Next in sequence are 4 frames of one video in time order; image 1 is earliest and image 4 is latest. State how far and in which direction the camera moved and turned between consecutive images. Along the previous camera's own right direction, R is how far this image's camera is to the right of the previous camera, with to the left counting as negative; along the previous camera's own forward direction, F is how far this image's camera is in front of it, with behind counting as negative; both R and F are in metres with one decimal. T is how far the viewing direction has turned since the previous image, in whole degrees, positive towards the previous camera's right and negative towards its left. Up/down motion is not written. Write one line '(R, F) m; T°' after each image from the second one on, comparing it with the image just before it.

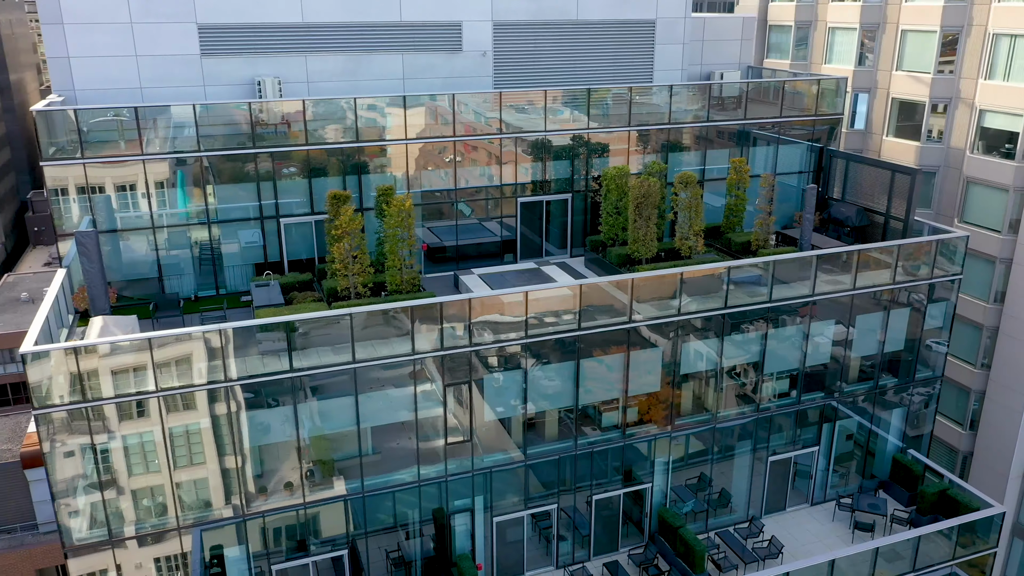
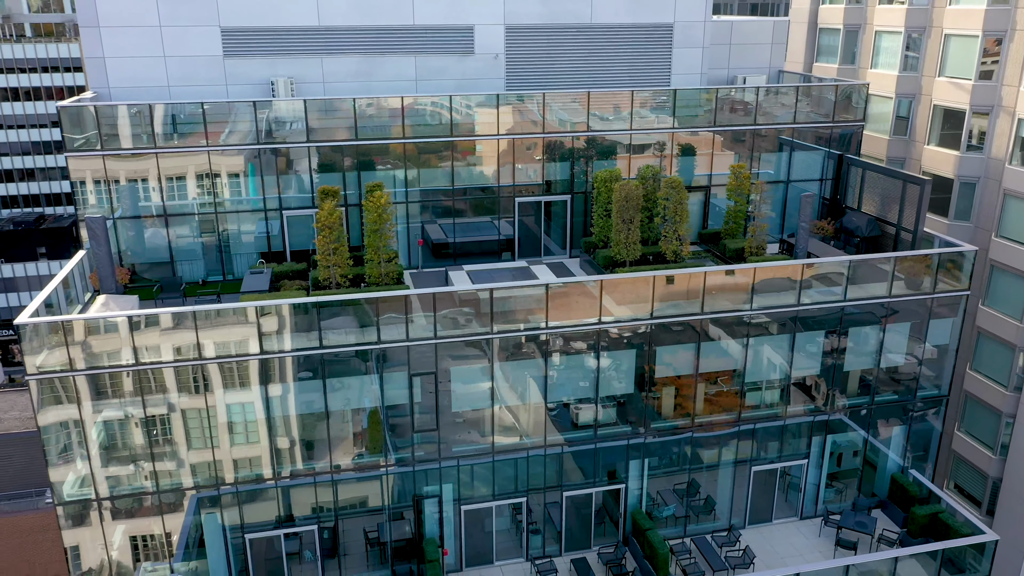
(+2.7, -0.4) m; -7°
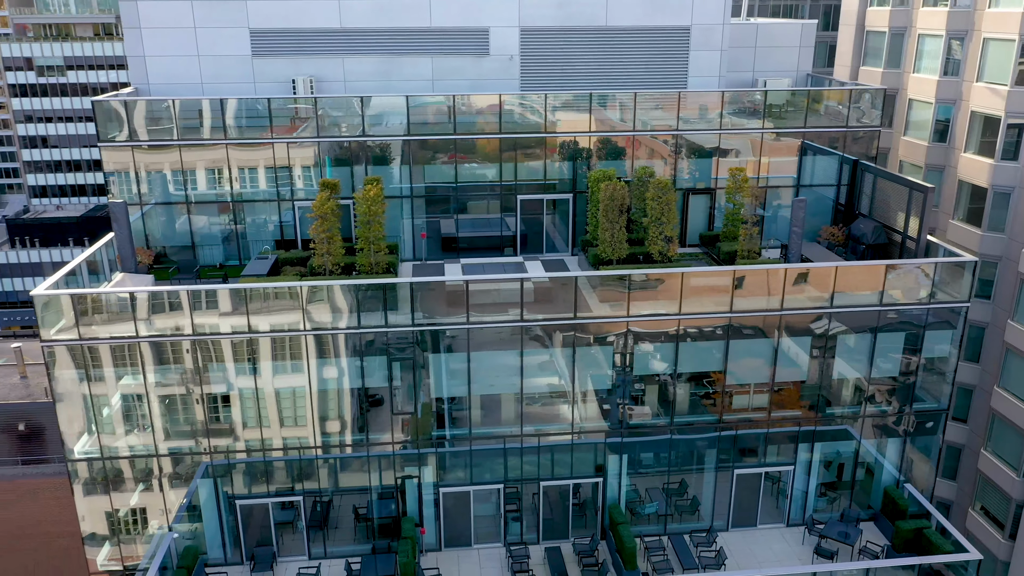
(+2.4, -0.5) m; -6°
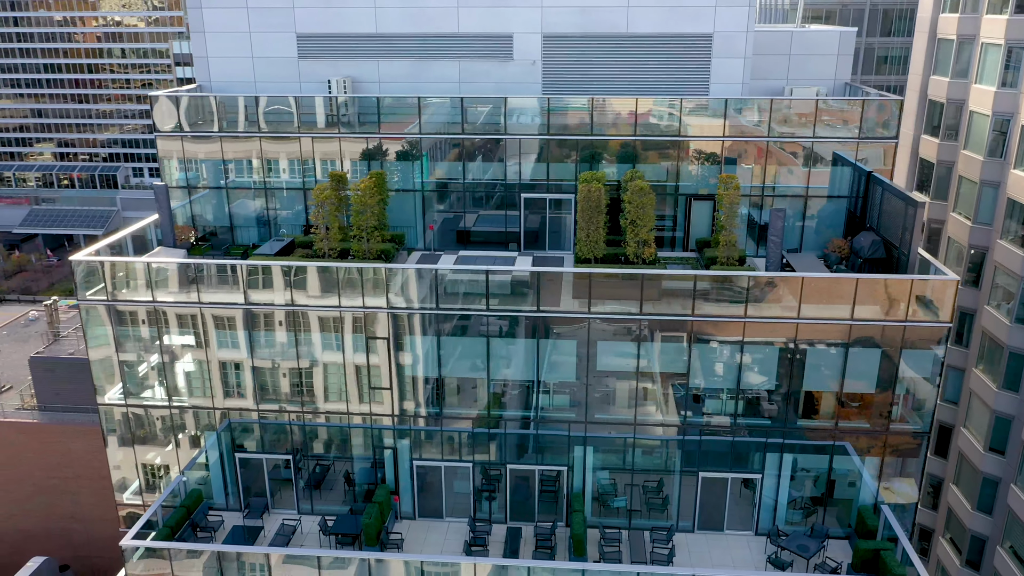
(+4.0, -0.9) m; -9°
